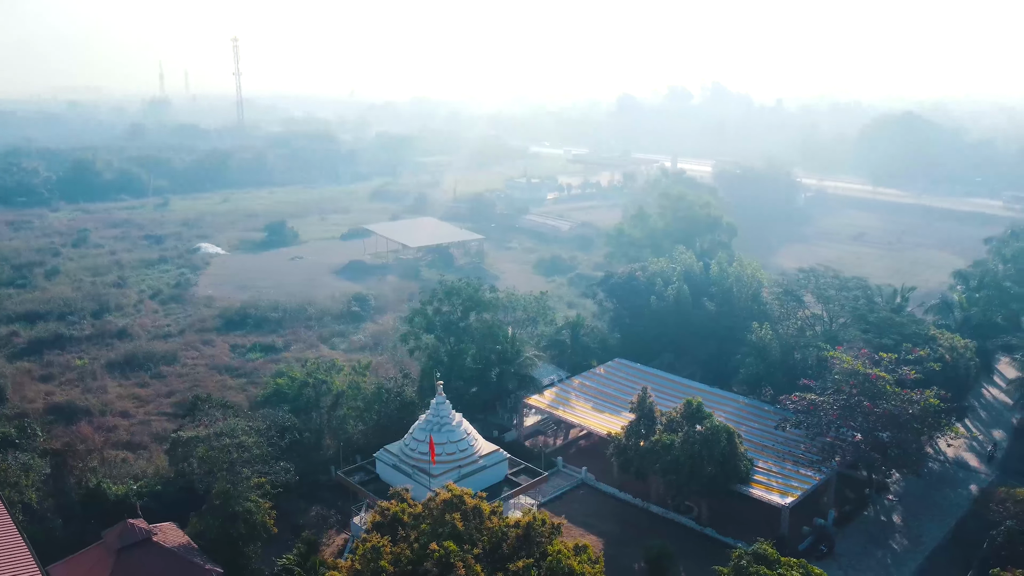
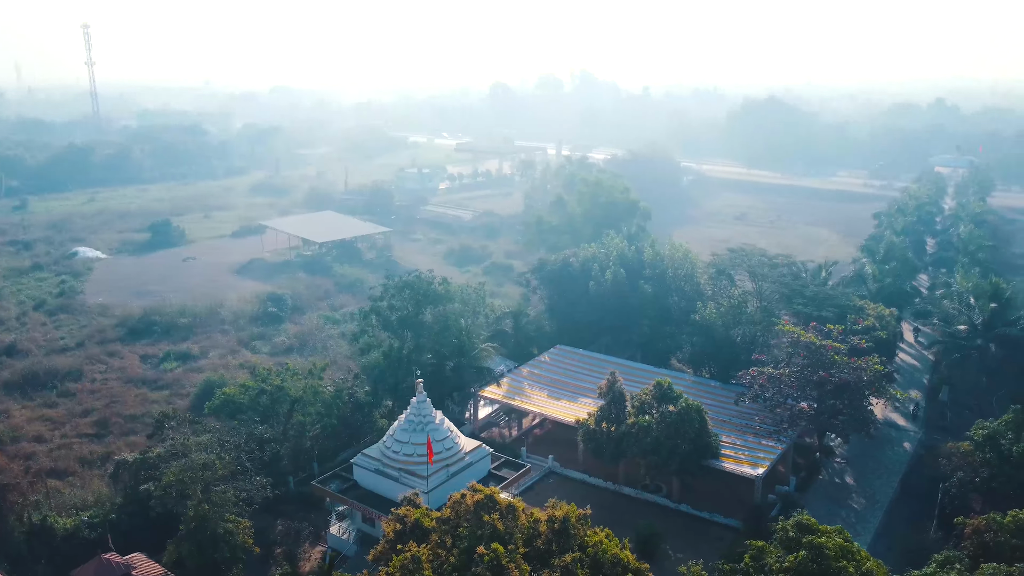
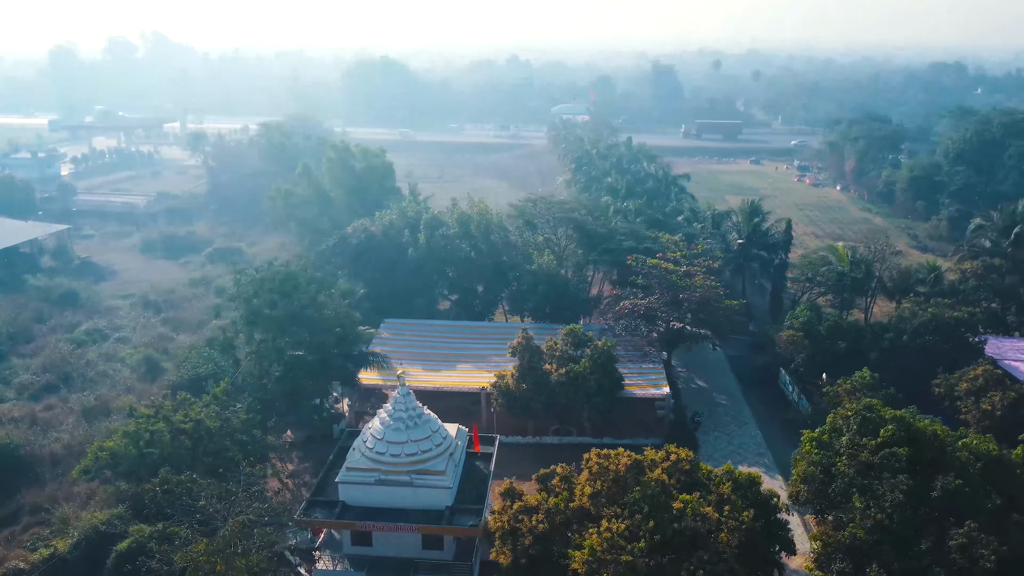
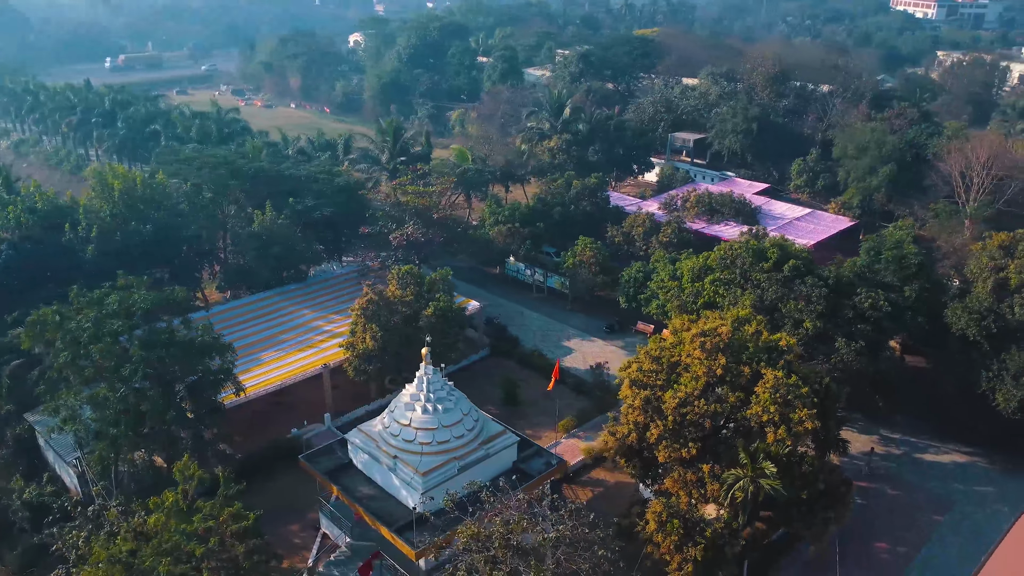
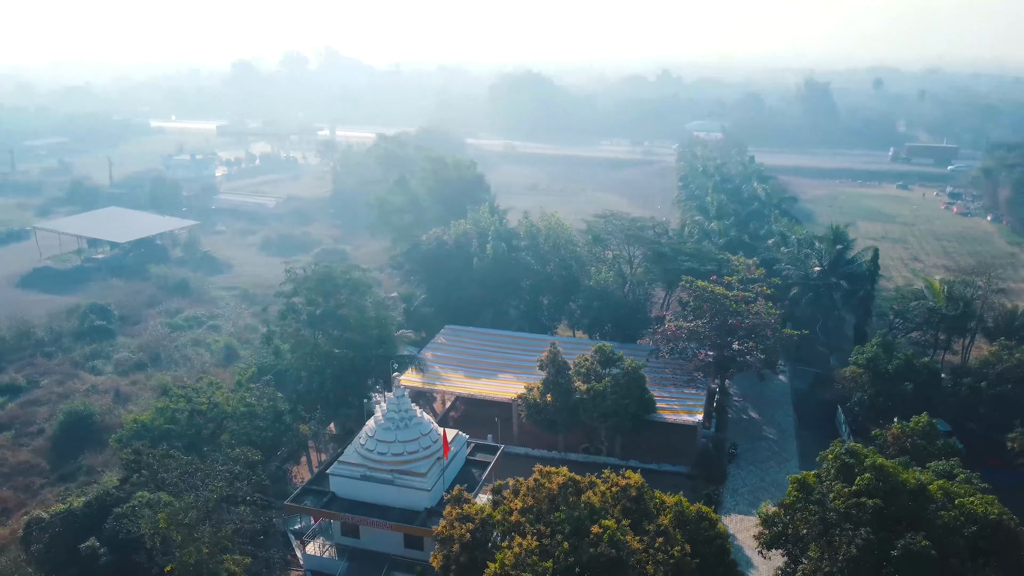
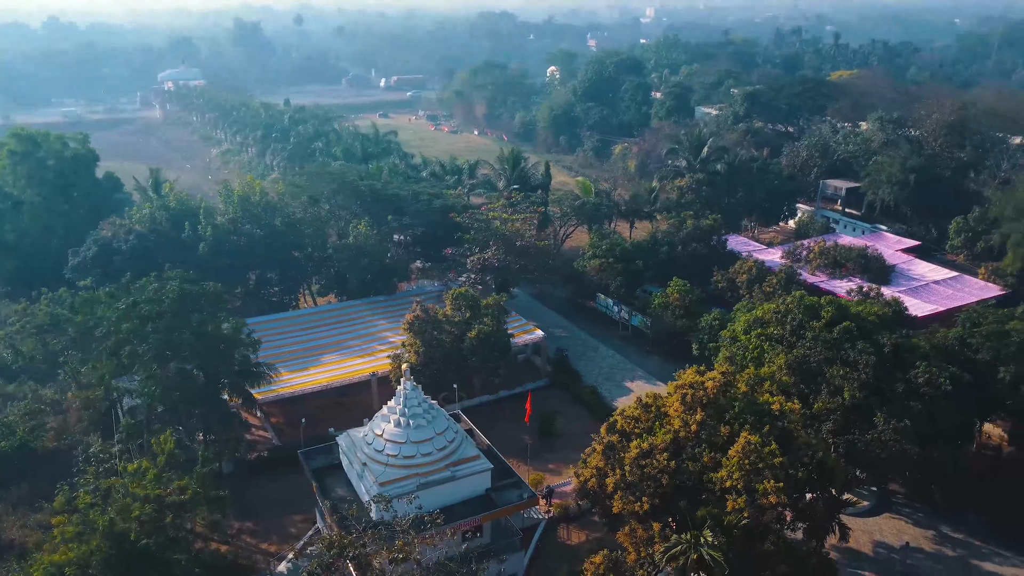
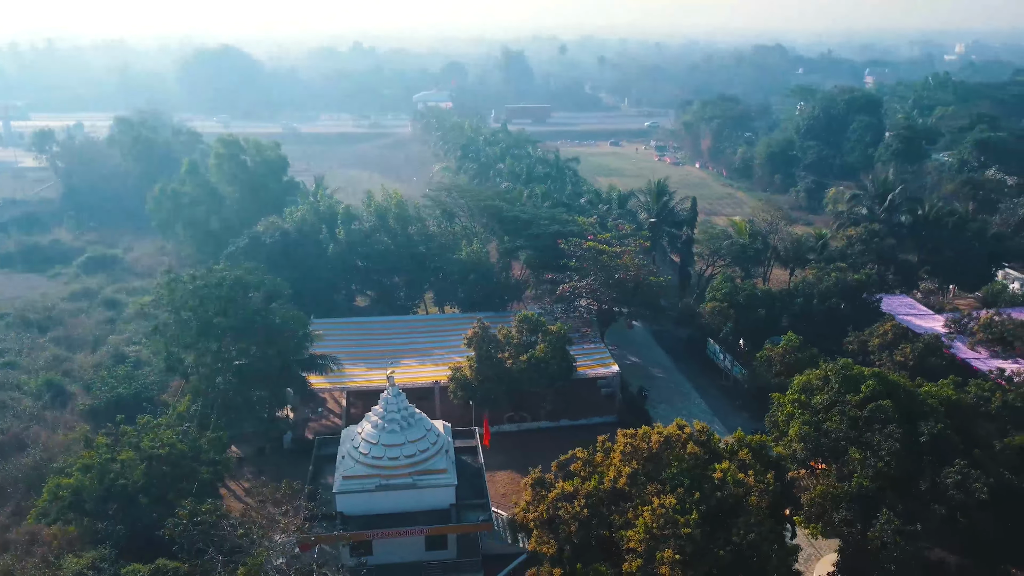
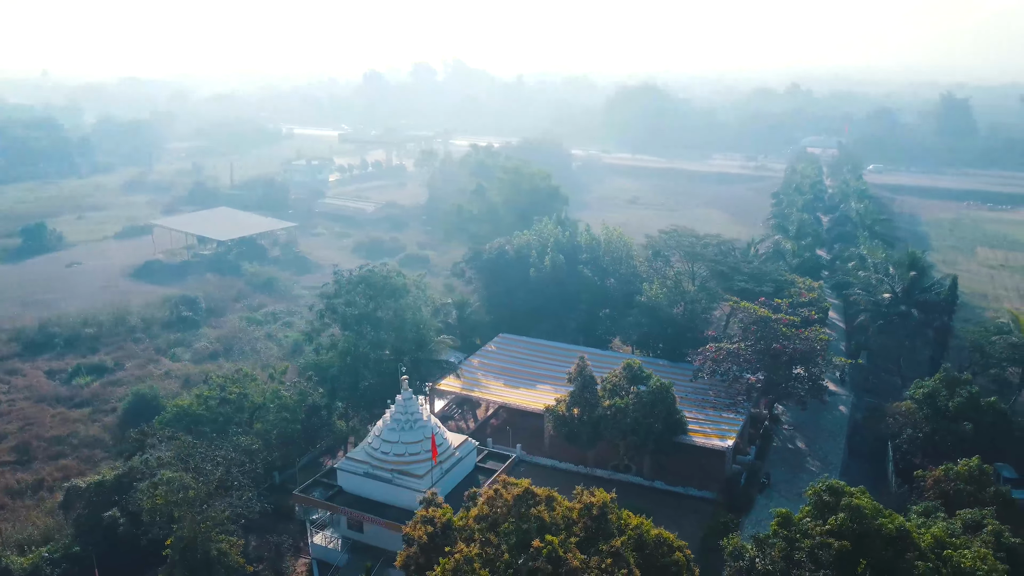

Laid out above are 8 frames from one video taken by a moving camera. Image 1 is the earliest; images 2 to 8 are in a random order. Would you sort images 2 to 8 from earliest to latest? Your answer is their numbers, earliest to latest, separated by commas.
2, 8, 5, 3, 7, 6, 4
